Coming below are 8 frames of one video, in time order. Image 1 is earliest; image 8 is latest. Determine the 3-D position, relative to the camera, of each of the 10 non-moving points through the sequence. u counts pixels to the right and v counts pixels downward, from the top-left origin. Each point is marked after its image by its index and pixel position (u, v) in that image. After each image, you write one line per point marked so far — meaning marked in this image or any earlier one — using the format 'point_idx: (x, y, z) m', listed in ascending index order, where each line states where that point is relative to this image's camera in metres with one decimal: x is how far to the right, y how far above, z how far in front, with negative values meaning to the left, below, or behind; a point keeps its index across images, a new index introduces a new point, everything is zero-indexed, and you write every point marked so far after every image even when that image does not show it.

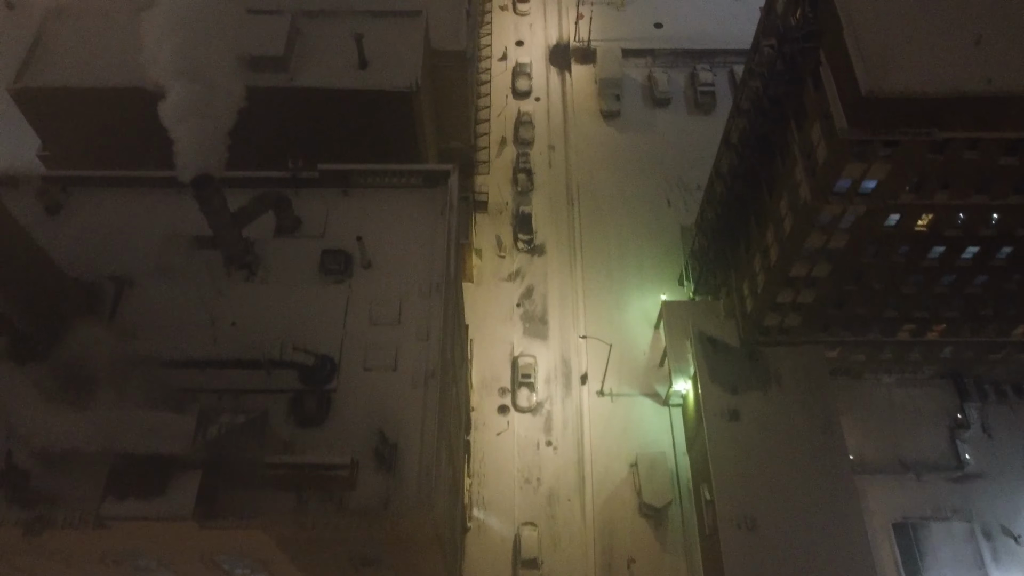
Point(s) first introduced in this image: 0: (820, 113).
0: (+6.9, +3.9, +17.8) m
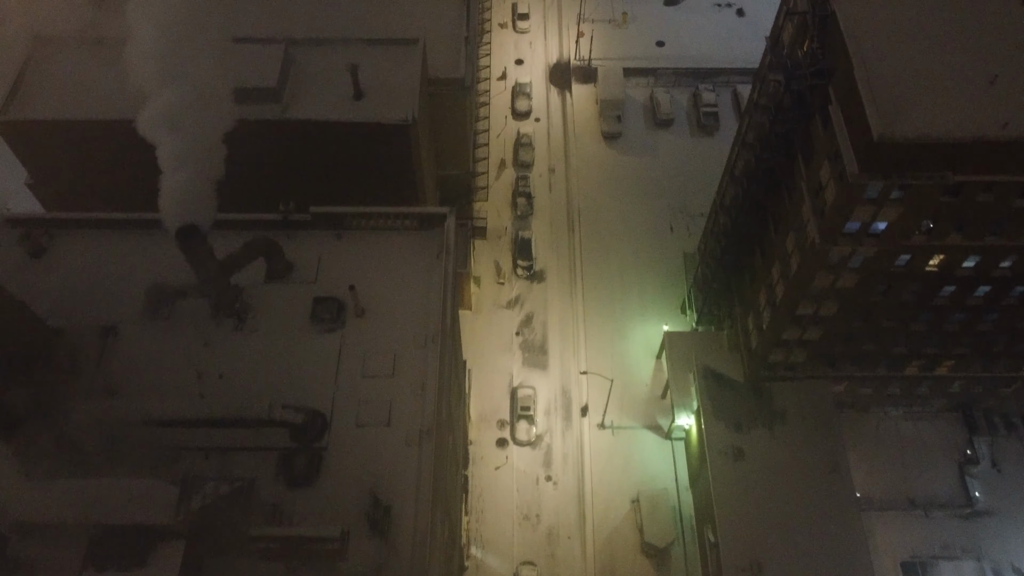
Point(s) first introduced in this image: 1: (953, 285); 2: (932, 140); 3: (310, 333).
0: (+6.9, +2.9, +17.3) m
1: (+10.7, +0.1, +19.2) m
2: (+8.0, +2.8, +15.1) m
3: (-4.0, -0.9, +15.7) m
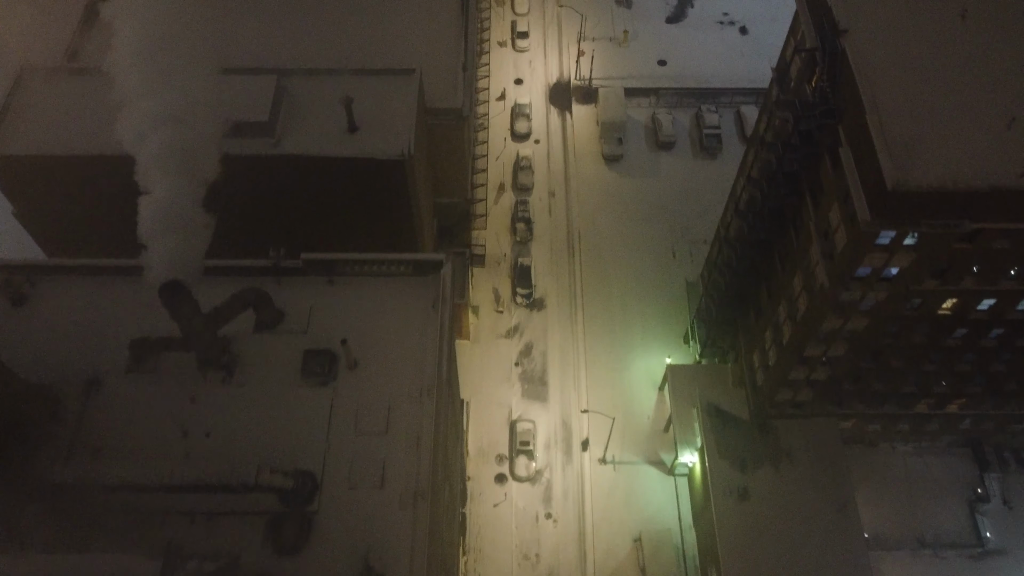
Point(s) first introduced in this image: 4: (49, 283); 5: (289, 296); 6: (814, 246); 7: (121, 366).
0: (+6.9, +1.9, +16.7) m
1: (+10.6, -0.9, +18.6) m
2: (+8.0, +1.8, +14.5) m
3: (-4.0, -1.9, +15.1) m
4: (-9.6, +0.1, +16.4) m
5: (-4.6, -0.2, +16.2) m
6: (+6.8, +0.9, +18.0) m
7: (-7.5, -1.5, +15.3) m
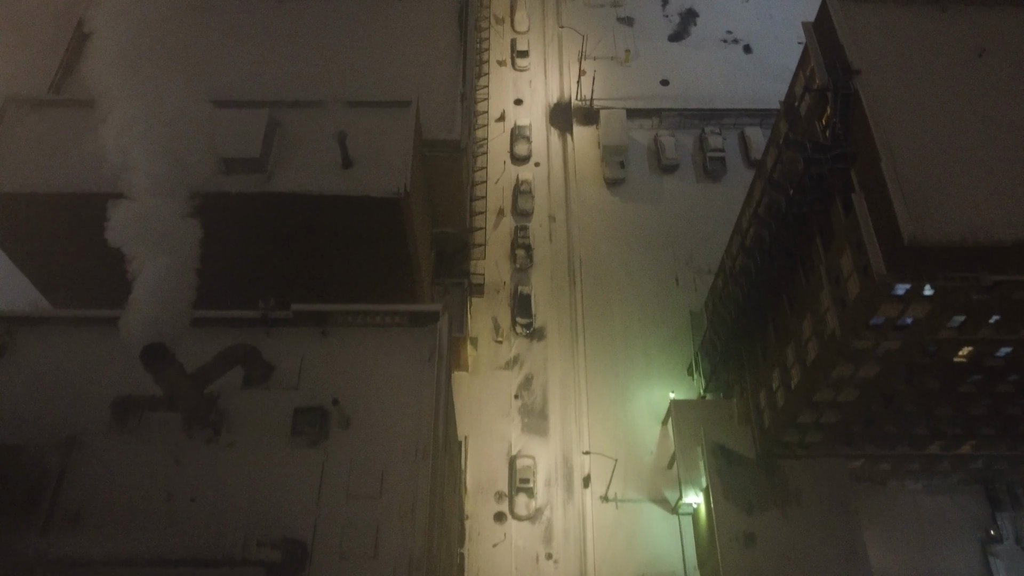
0: (+6.9, +0.9, +16.0) m
1: (+10.6, -1.9, +17.9) m
2: (+8.0, +0.8, +13.9) m
3: (-4.1, -2.9, +14.4) m
4: (-9.6, -0.9, +15.8) m
5: (-4.6, -1.2, +15.6) m
6: (+6.8, -0.1, +17.3) m
7: (-7.5, -2.5, +14.6) m
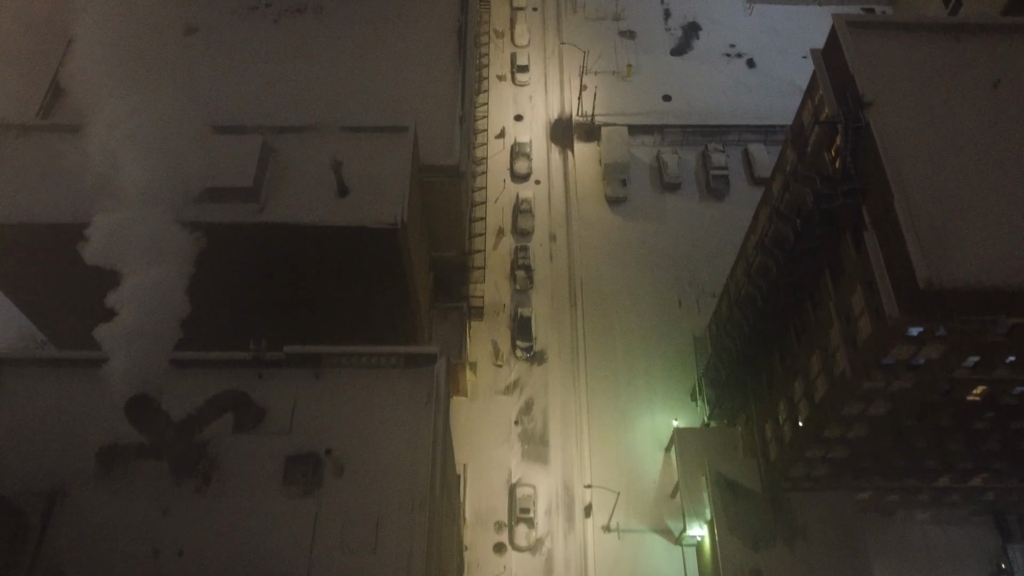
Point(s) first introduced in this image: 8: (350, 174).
0: (+6.9, +0.1, +15.5) m
1: (+10.6, -2.7, +17.4) m
2: (+8.0, 0.0, +13.3) m
3: (-4.1, -3.7, +13.9) m
4: (-9.6, -1.7, +15.3) m
5: (-4.6, -2.0, +15.1) m
6: (+6.8, -0.9, +16.8) m
7: (-7.5, -3.3, +14.1) m
8: (-4.0, +2.8, +19.3) m
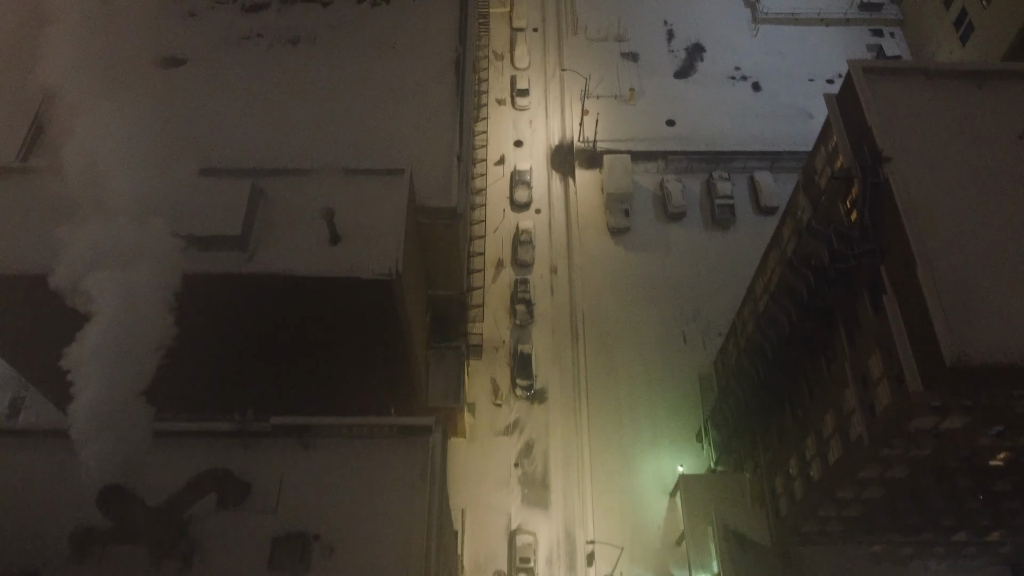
0: (+6.9, -1.1, +14.7) m
1: (+10.6, -3.9, +16.6) m
2: (+7.9, -1.2, +12.5) m
3: (-4.1, -4.9, +13.1) m
4: (-9.6, -2.9, +14.5) m
5: (-4.6, -3.2, +14.3) m
6: (+6.8, -2.1, +16.0) m
7: (-7.6, -4.5, +13.3) m
8: (-4.0, +1.6, +18.5) m
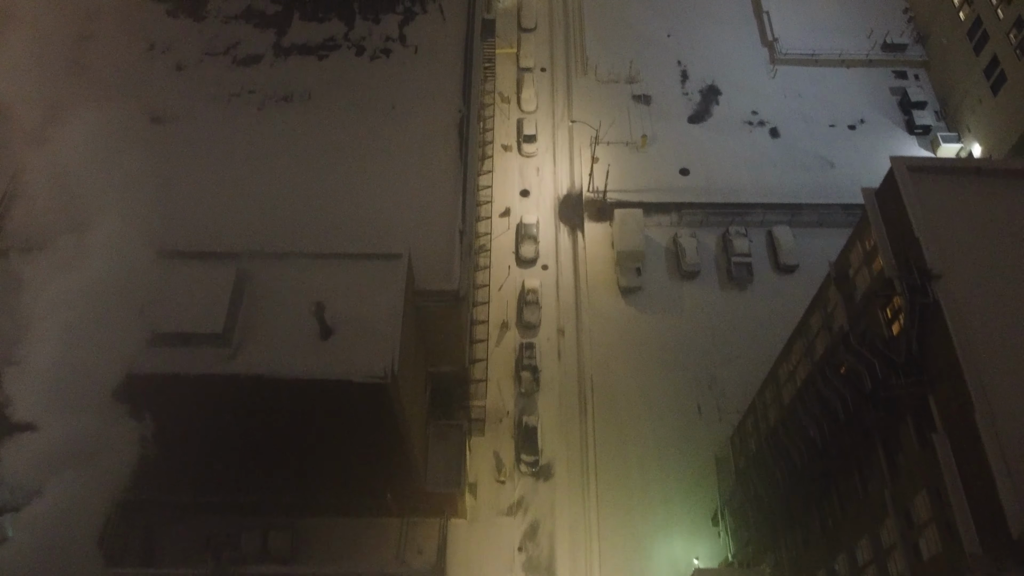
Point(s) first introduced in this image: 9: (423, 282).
0: (+6.9, -3.3, +13.2) m
1: (+10.7, -6.2, +15.1) m
2: (+8.0, -3.4, +11.0) m
3: (-4.0, -7.0, +11.7) m
4: (-9.6, -5.0, +13.0) m
5: (-4.5, -5.3, +12.8) m
6: (+6.9, -4.3, +14.5) m
7: (-7.5, -6.6, +11.9) m
8: (-3.8, -0.6, +17.1) m
9: (-2.1, +0.1, +18.9) m
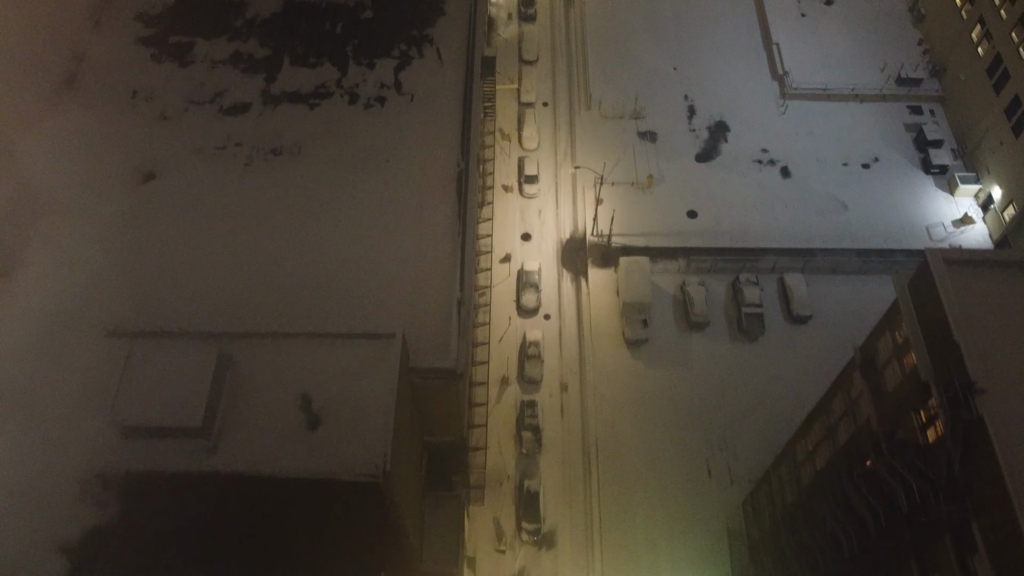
0: (+7.0, -5.0, +12.0) m
1: (+10.7, -7.9, +13.9) m
2: (+8.0, -5.2, +9.8) m
3: (-4.0, -8.8, +10.5) m
4: (-9.5, -6.7, +11.8) m
5: (-4.5, -7.0, +11.6) m
6: (+6.9, -6.0, +13.3) m
7: (-7.5, -8.3, +10.7) m
8: (-3.8, -2.3, +15.9) m
9: (-2.1, -1.6, +17.7) m
